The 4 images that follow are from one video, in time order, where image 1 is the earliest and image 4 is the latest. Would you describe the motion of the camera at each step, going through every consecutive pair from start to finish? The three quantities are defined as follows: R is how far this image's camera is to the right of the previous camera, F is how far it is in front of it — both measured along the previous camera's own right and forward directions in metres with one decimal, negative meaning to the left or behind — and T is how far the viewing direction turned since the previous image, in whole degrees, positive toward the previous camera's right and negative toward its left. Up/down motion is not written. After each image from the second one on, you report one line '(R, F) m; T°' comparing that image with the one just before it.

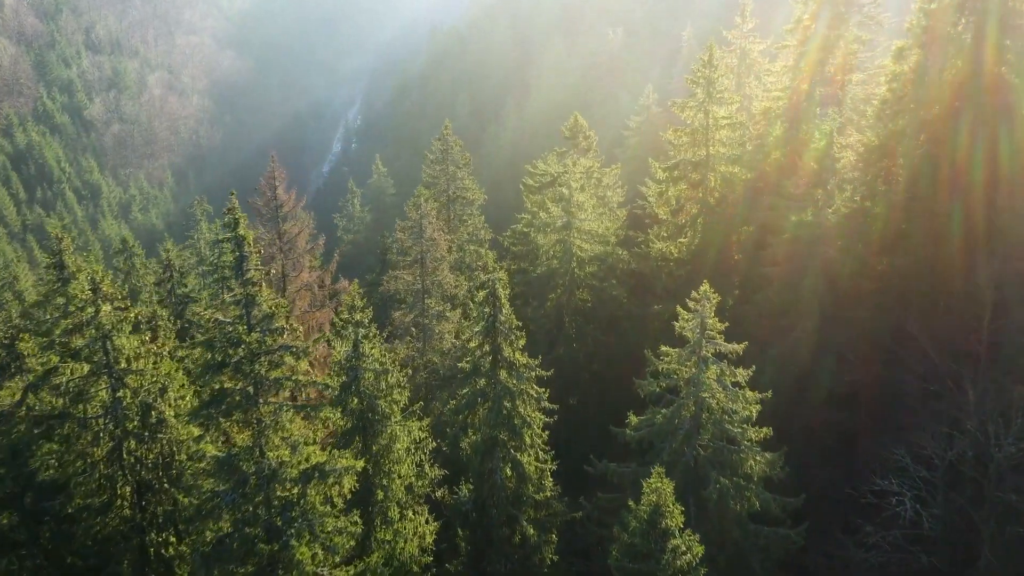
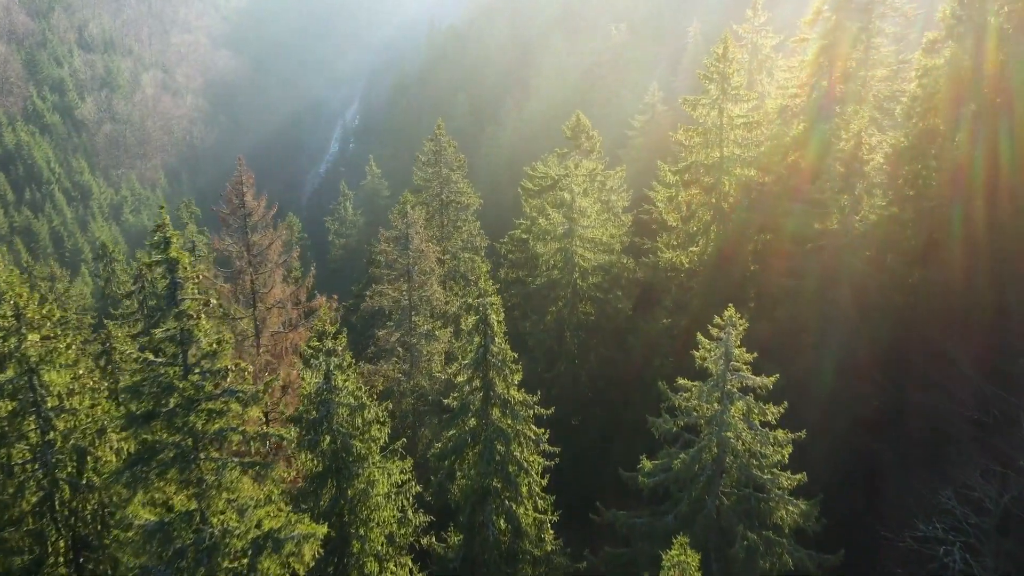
(+0.1, +1.7) m; 0°
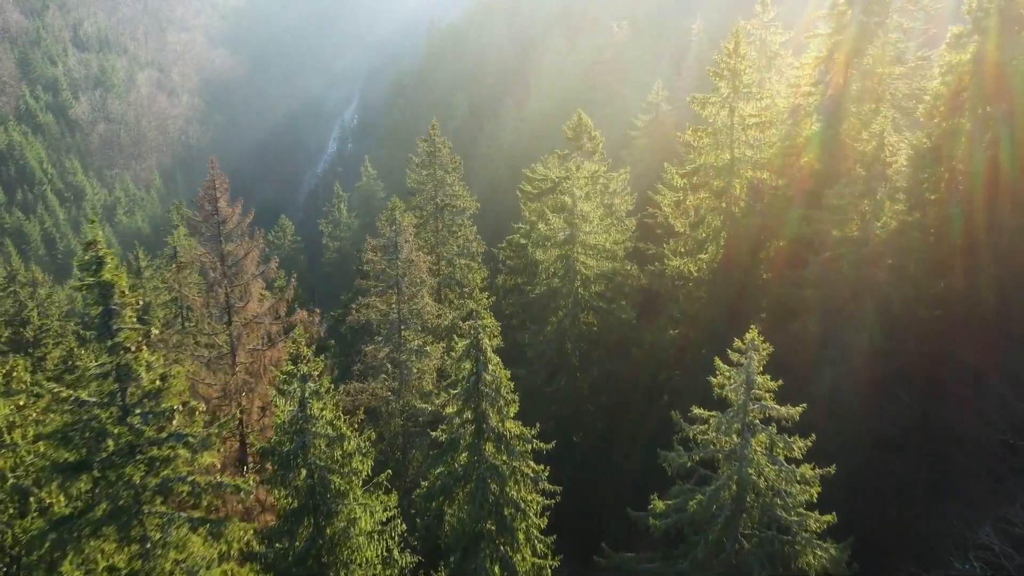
(+0.1, +1.2) m; 0°
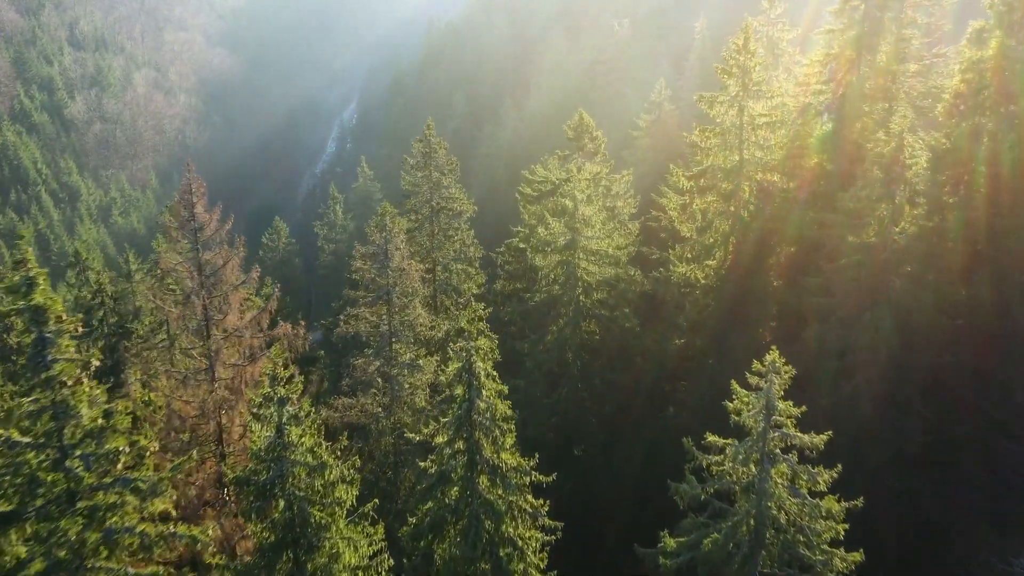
(+0.1, +0.9) m; 0°
